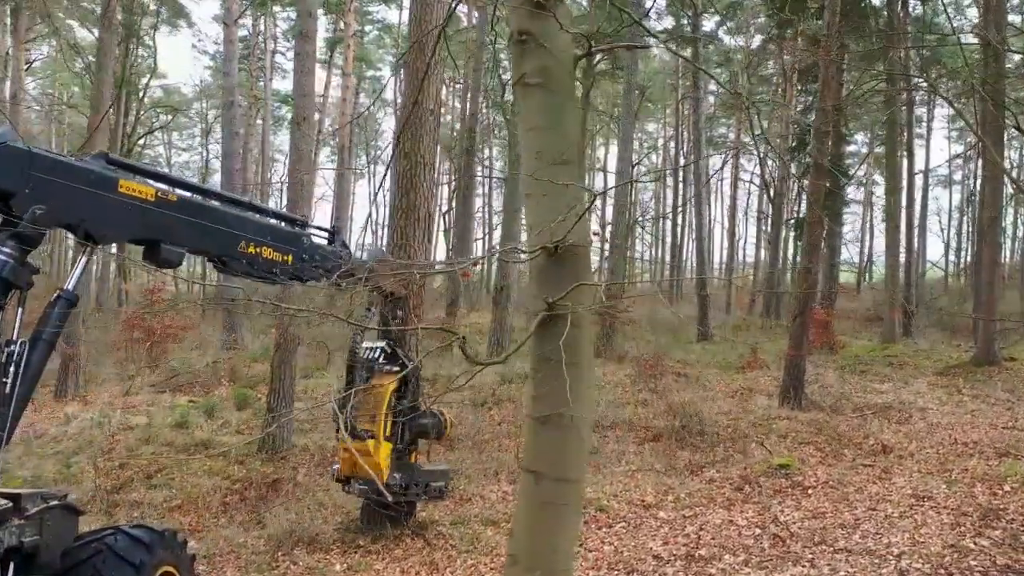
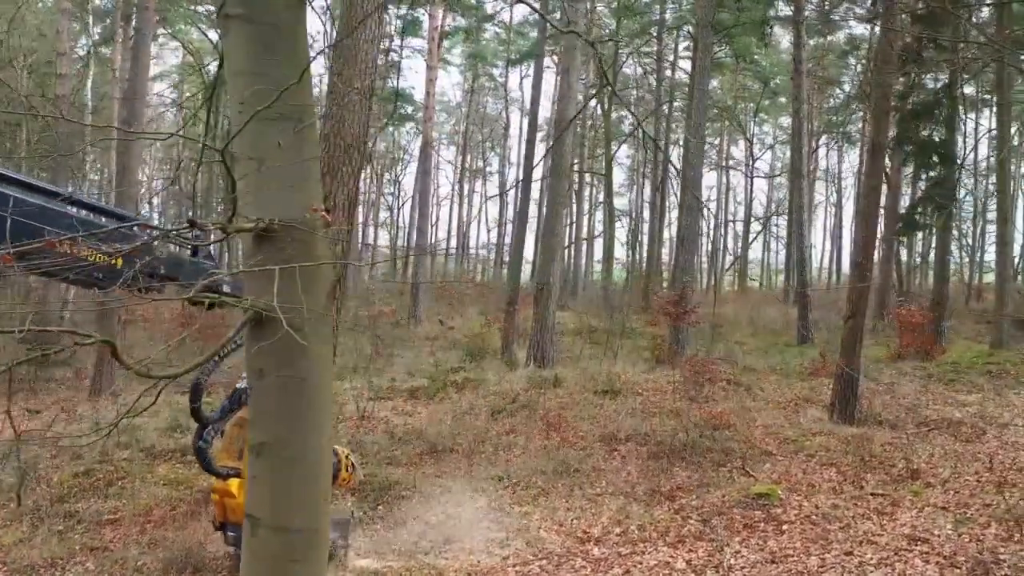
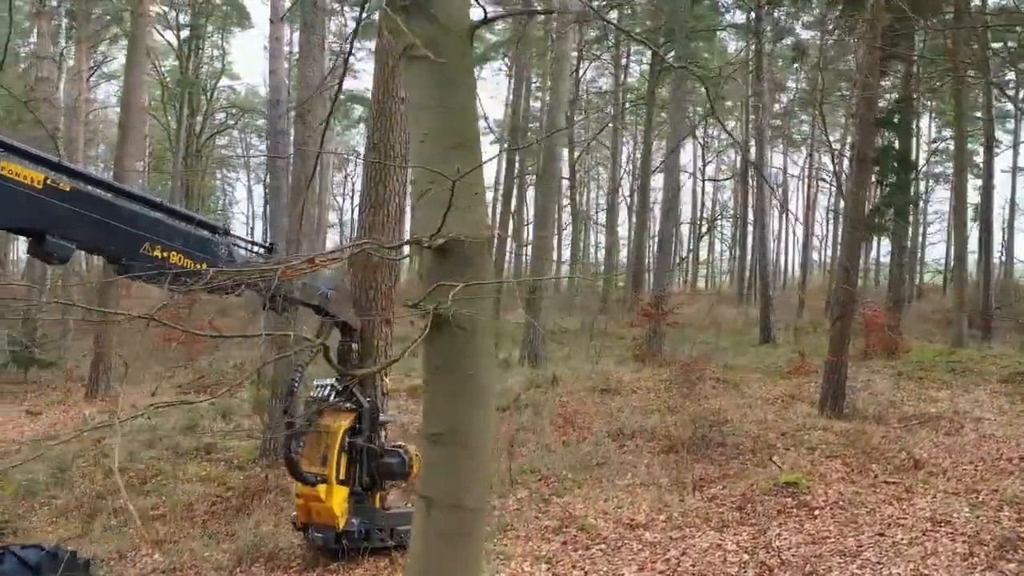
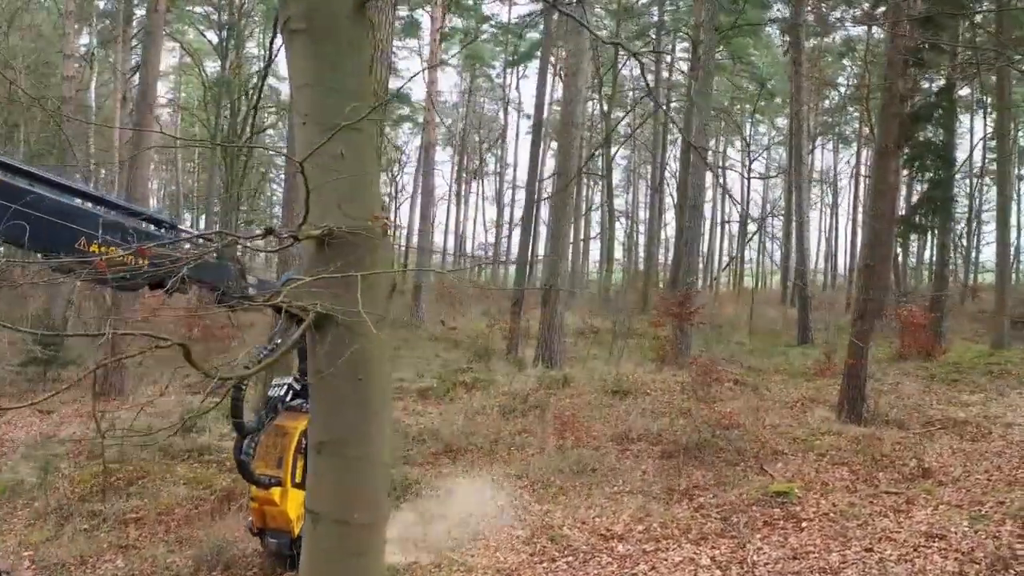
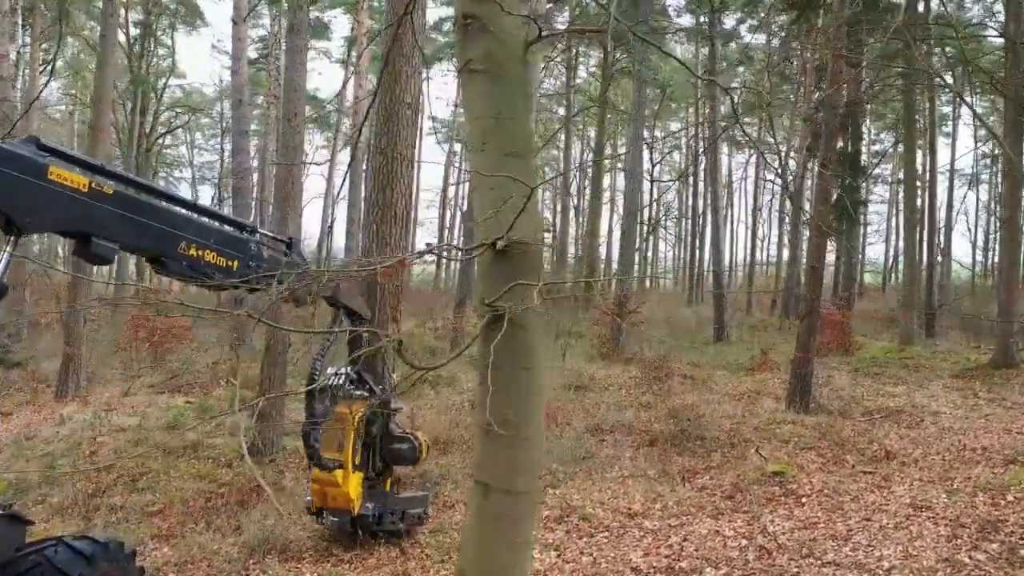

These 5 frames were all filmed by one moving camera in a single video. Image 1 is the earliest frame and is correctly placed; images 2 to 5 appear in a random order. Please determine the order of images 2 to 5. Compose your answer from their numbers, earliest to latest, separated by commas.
5, 3, 4, 2
